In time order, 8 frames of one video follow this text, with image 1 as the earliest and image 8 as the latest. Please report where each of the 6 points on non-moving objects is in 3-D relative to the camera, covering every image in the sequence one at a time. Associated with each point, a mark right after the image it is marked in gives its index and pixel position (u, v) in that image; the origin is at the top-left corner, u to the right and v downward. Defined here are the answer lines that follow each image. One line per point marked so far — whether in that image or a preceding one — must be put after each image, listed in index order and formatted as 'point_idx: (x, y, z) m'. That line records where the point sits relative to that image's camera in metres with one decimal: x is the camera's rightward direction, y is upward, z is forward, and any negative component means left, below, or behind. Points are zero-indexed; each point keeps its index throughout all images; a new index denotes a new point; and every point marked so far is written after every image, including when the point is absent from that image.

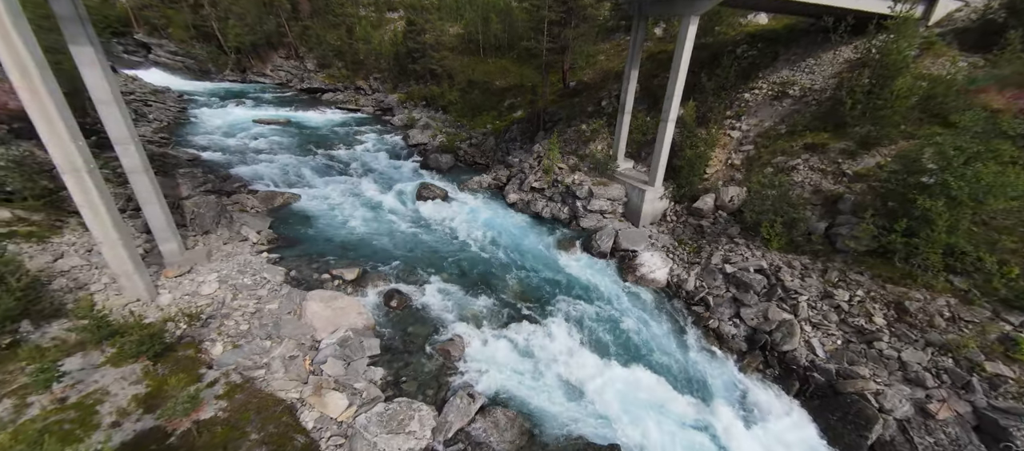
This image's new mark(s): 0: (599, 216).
0: (+4.1, +0.5, +17.3) m
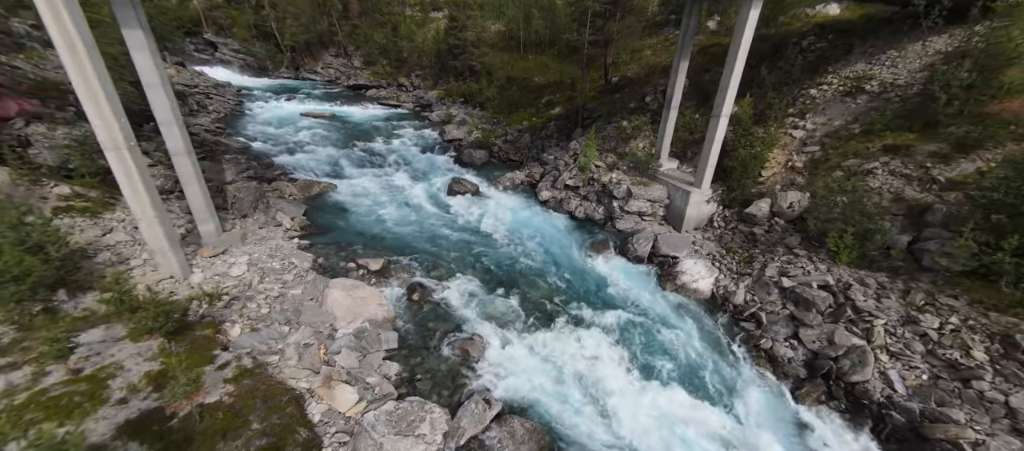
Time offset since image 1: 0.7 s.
0: (+5.5, +0.3, +16.1) m
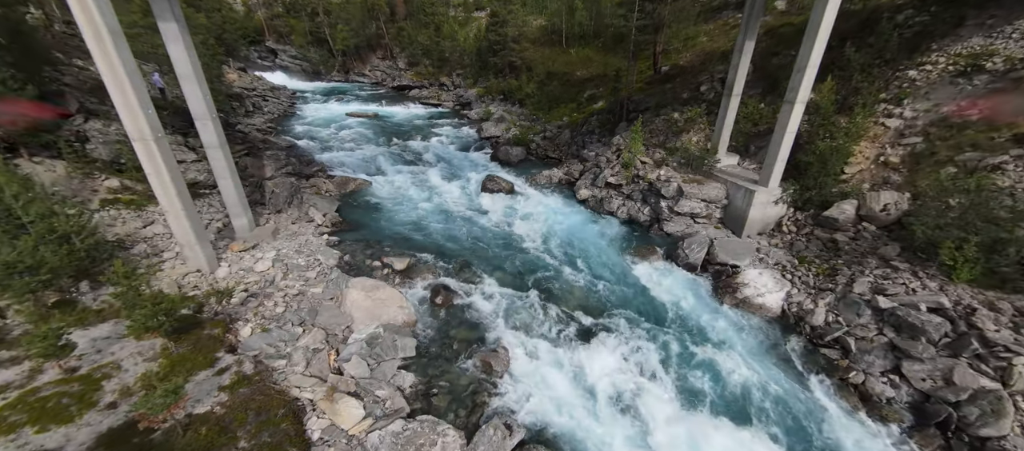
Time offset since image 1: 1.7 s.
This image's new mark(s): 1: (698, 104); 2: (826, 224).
0: (+7.0, +0.2, +14.3) m
1: (+9.5, +6.2, +18.4) m
2: (+10.8, +0.1, +12.5) m
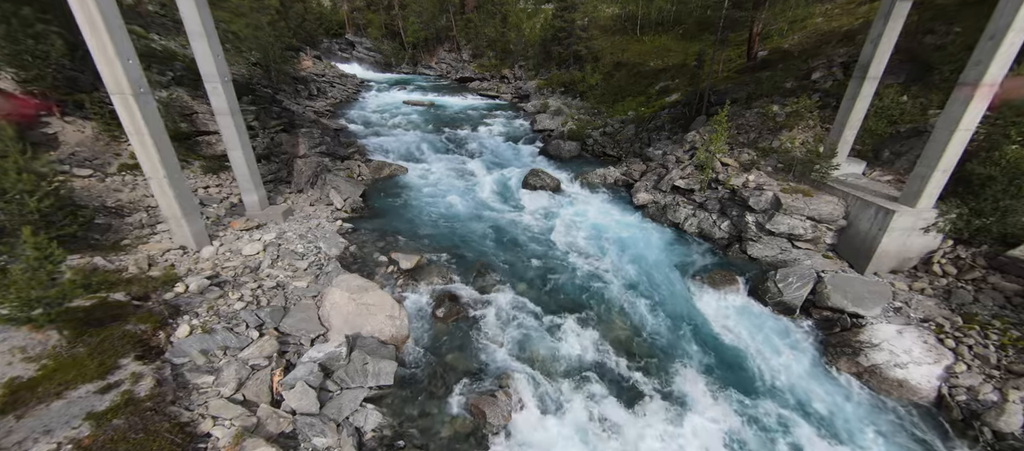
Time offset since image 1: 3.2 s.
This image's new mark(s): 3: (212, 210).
0: (+8.1, -0.5, +10.7) m
1: (+11.7, +5.1, +14.3) m
2: (+11.6, -1.0, +8.3) m
3: (-9.3, +0.5, +11.3) m
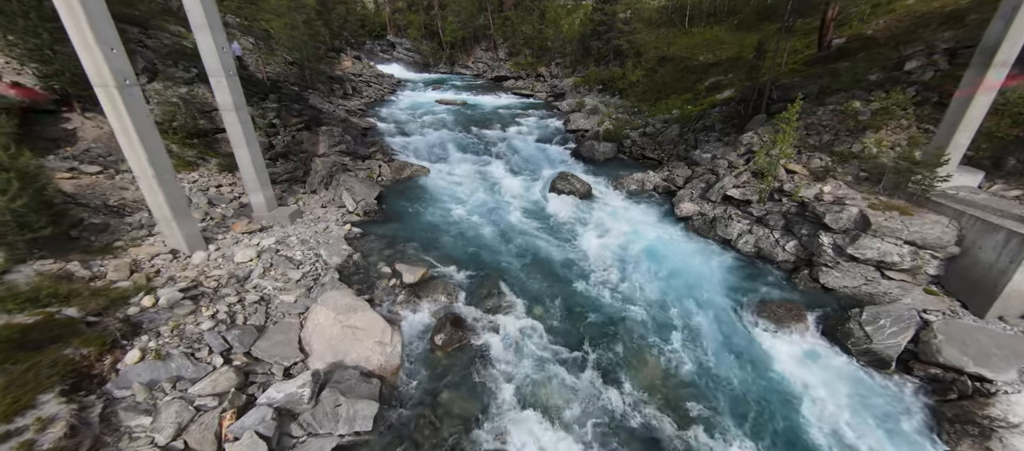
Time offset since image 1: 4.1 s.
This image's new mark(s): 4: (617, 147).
0: (+8.5, -1.1, +8.5) m
1: (+12.6, +4.4, +11.8) m
2: (+11.7, -1.7, +5.8) m
3: (-8.7, +0.5, +10.8) m
4: (+5.6, +4.2, +19.1) m
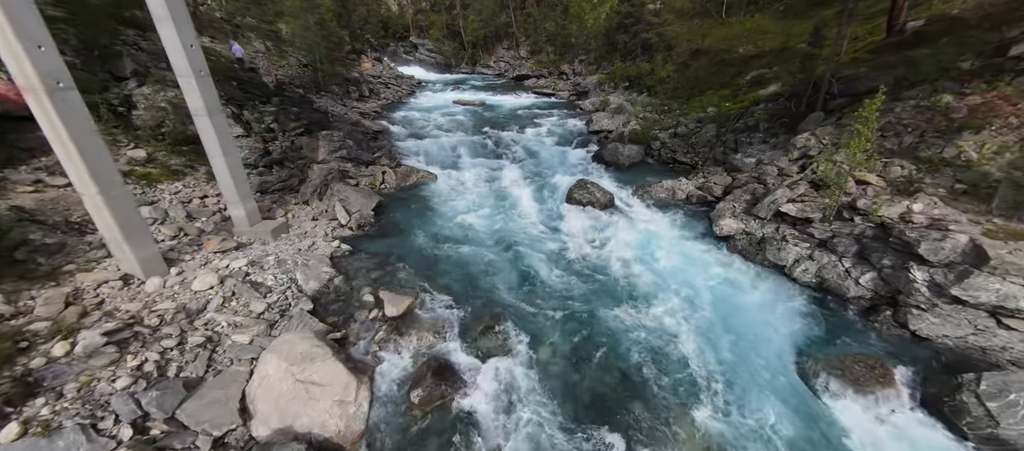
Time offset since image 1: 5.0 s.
0: (+8.4, -1.7, +6.4) m
1: (+12.8, +3.8, +9.4) m
2: (+11.5, -2.3, +3.5) m
3: (-8.5, 0.0, +9.8) m
4: (+6.3, +3.6, +17.2) m
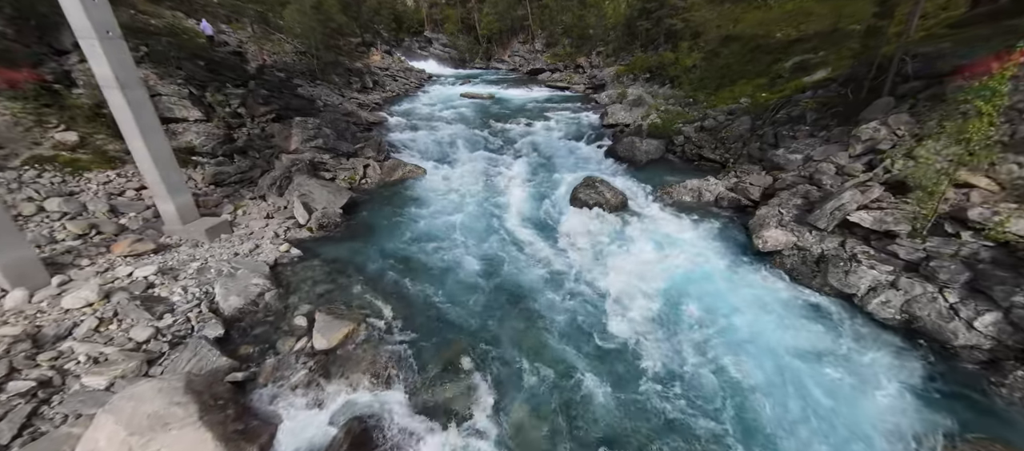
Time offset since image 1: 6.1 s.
0: (+7.8, -2.0, +4.1) m
1: (+12.5, +3.4, +6.8) m
2: (+10.8, -2.7, +1.0) m
3: (-8.9, +0.1, +8.2) m
4: (+6.3, +3.4, +14.9) m
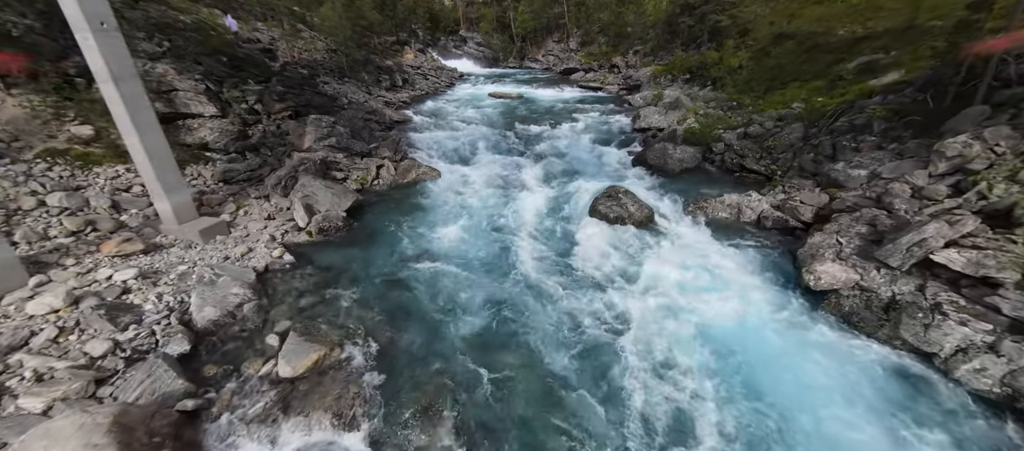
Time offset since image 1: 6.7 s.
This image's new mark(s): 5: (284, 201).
0: (+7.5, -2.7, +2.5) m
1: (+12.6, +2.5, +4.9) m
2: (+10.1, -3.5, -0.7) m
3: (-8.8, +0.2, +8.1) m
4: (+7.1, +2.7, +13.5) m
5: (-6.3, +0.7, +9.9) m
